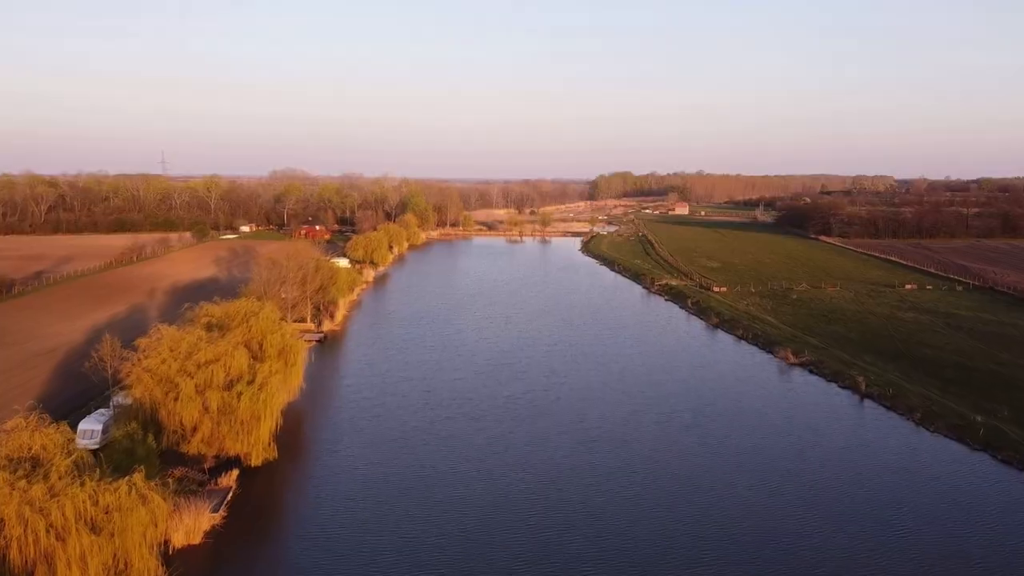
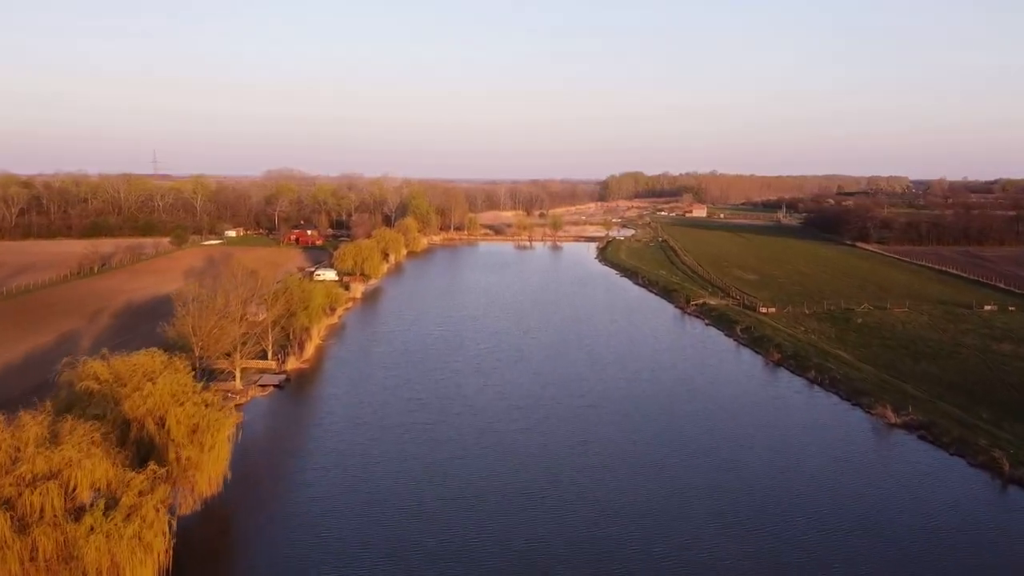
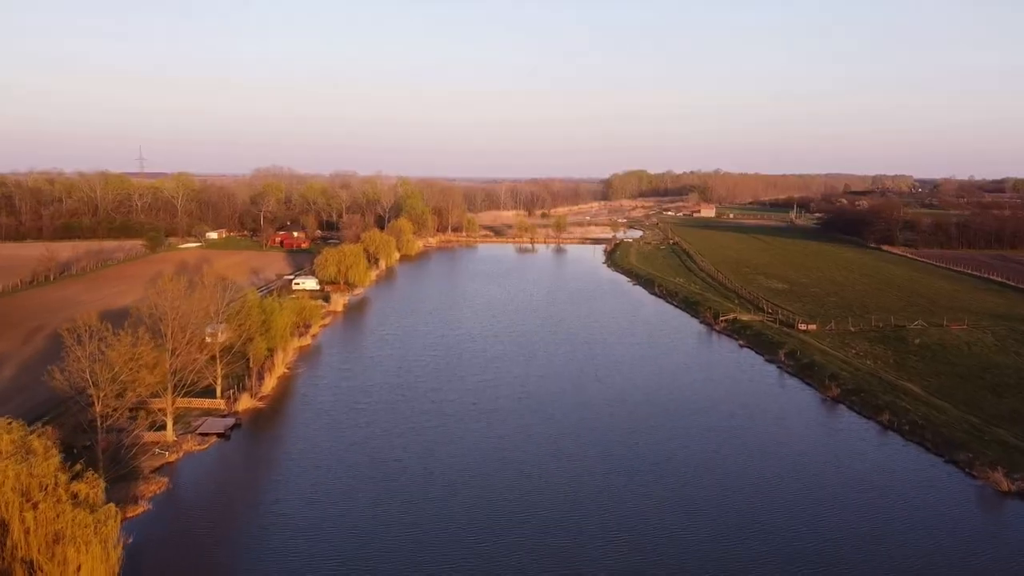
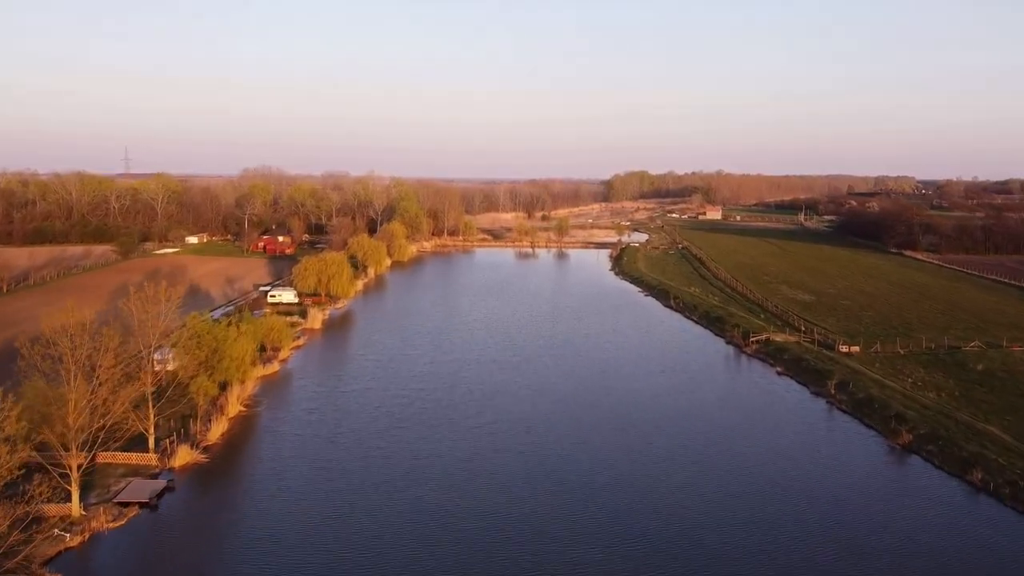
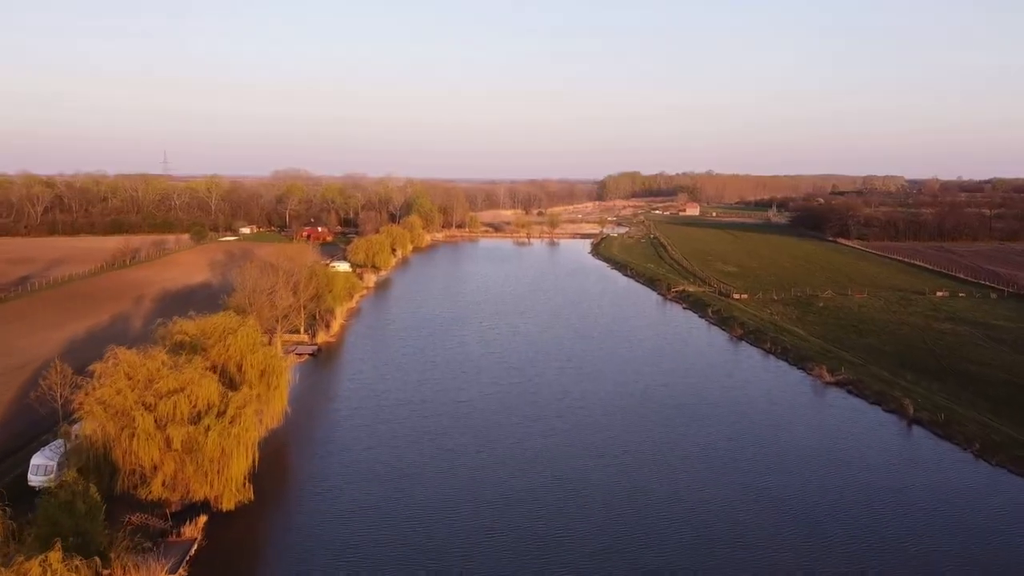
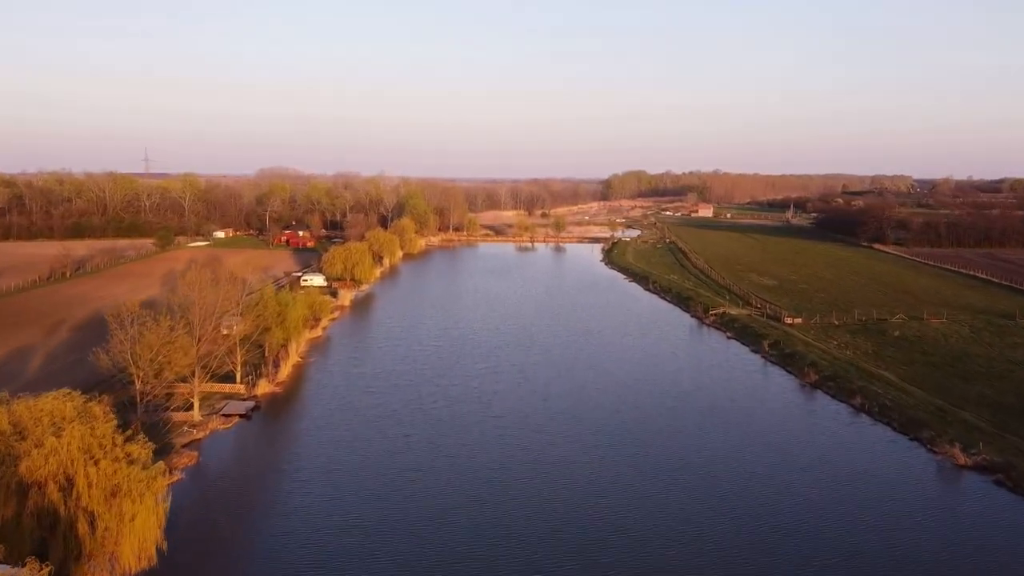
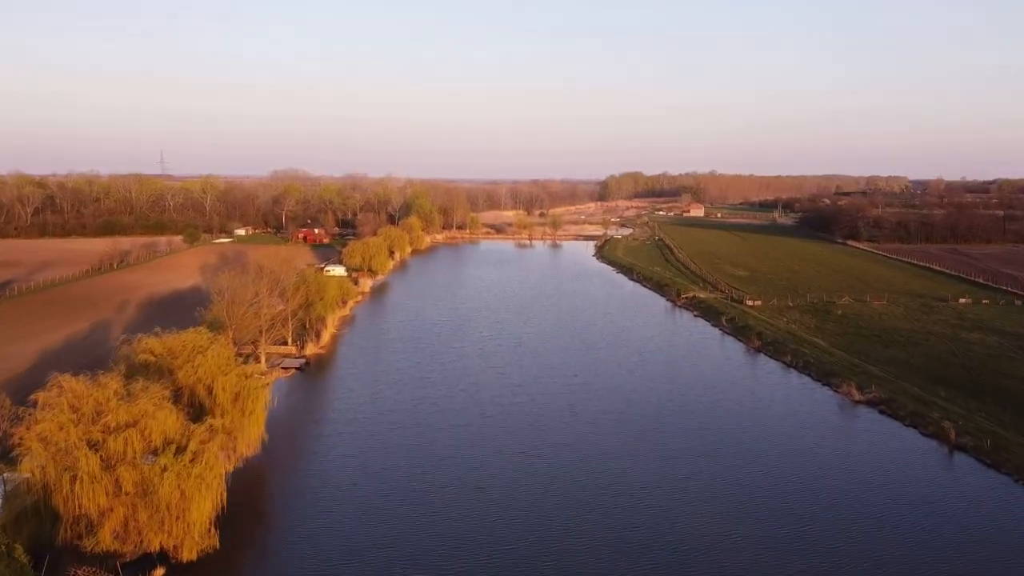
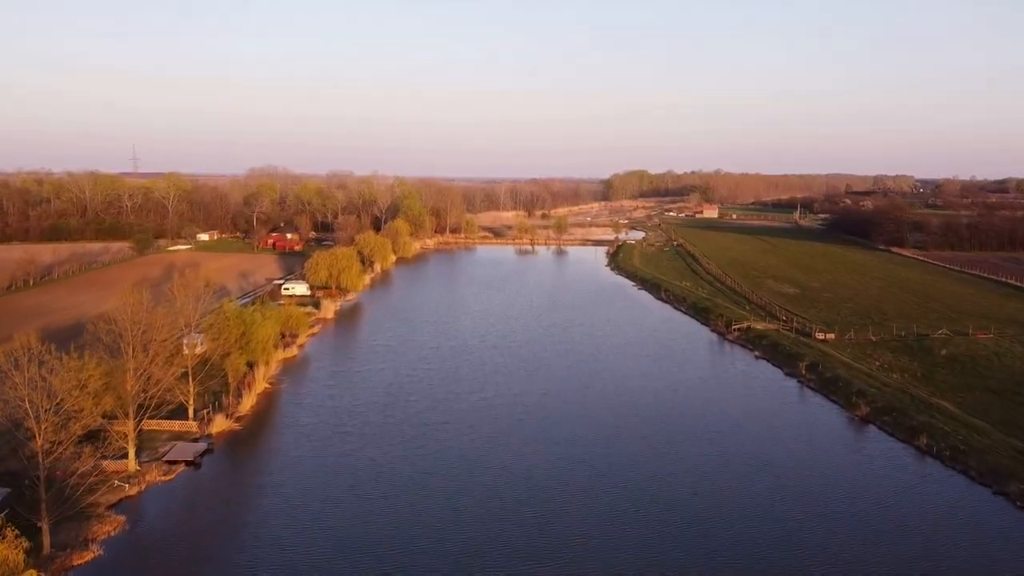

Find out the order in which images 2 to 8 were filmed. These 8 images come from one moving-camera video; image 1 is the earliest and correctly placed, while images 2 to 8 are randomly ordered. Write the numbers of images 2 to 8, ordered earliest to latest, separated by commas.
5, 7, 2, 6, 3, 8, 4
